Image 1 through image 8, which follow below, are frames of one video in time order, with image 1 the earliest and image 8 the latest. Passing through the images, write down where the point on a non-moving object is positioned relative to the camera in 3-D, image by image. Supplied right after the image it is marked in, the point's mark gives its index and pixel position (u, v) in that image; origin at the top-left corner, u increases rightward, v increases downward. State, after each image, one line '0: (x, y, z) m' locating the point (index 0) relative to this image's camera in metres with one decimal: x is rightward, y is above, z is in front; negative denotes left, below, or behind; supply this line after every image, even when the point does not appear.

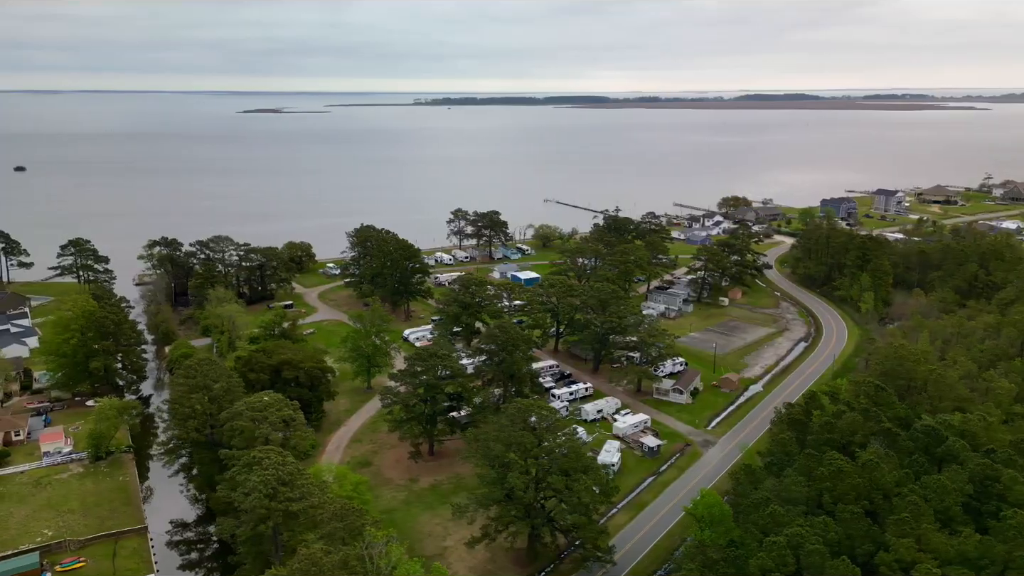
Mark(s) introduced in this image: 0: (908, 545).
0: (+7.4, -4.8, +13.4) m
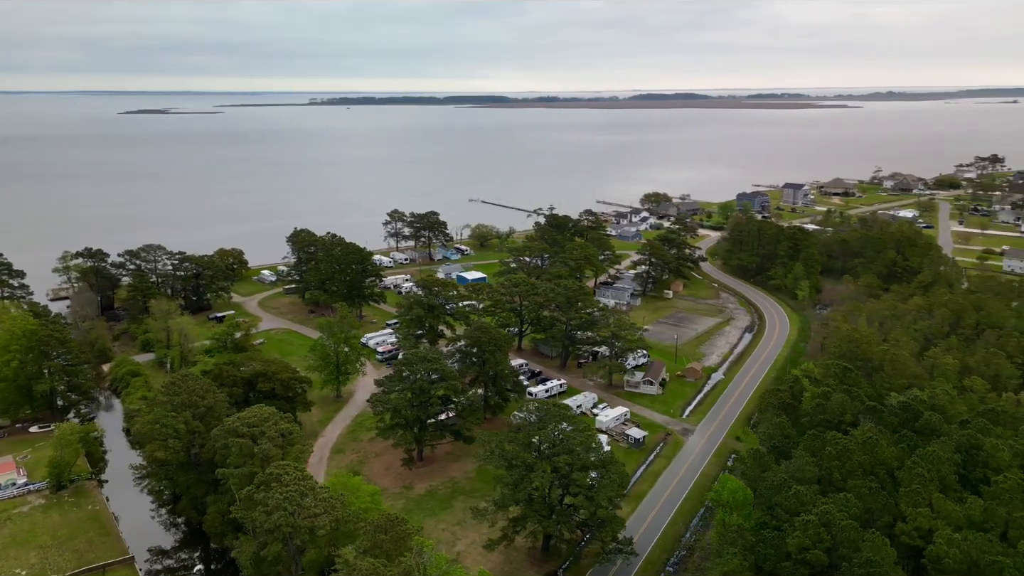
0: (+8.2, -4.5, +14.4) m
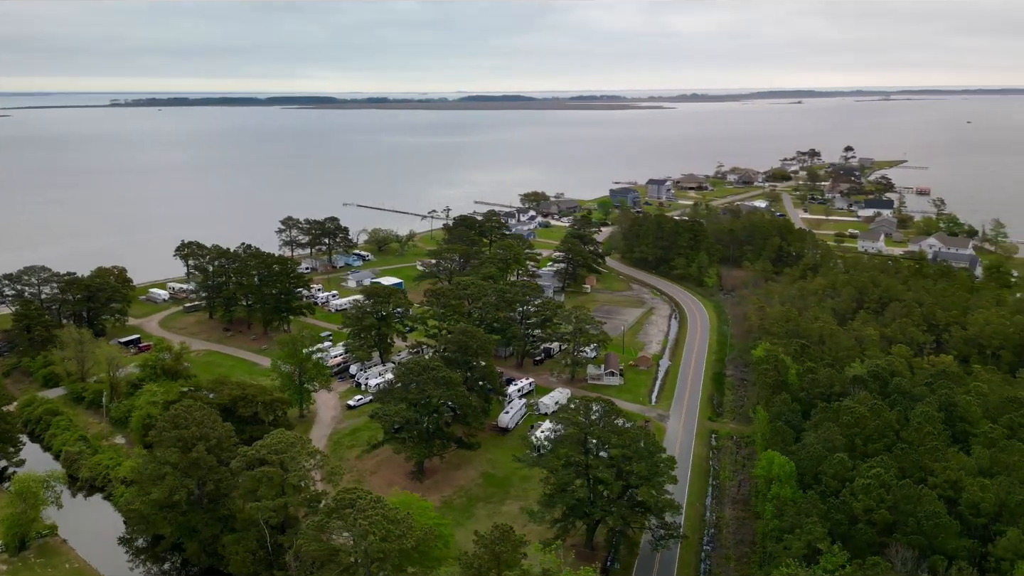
0: (+9.8, -4.0, +16.2) m
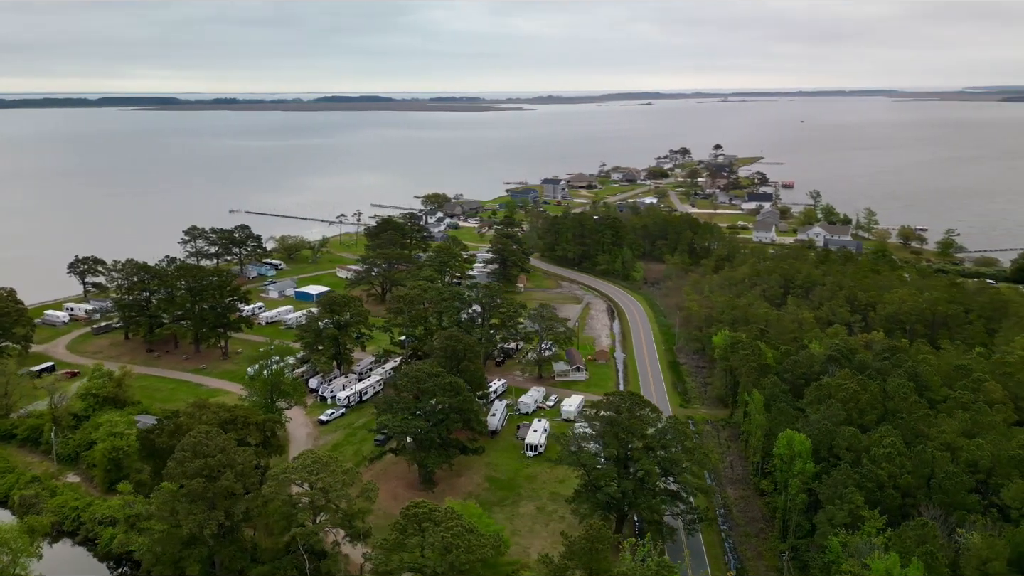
0: (+10.7, -3.5, +18.0) m
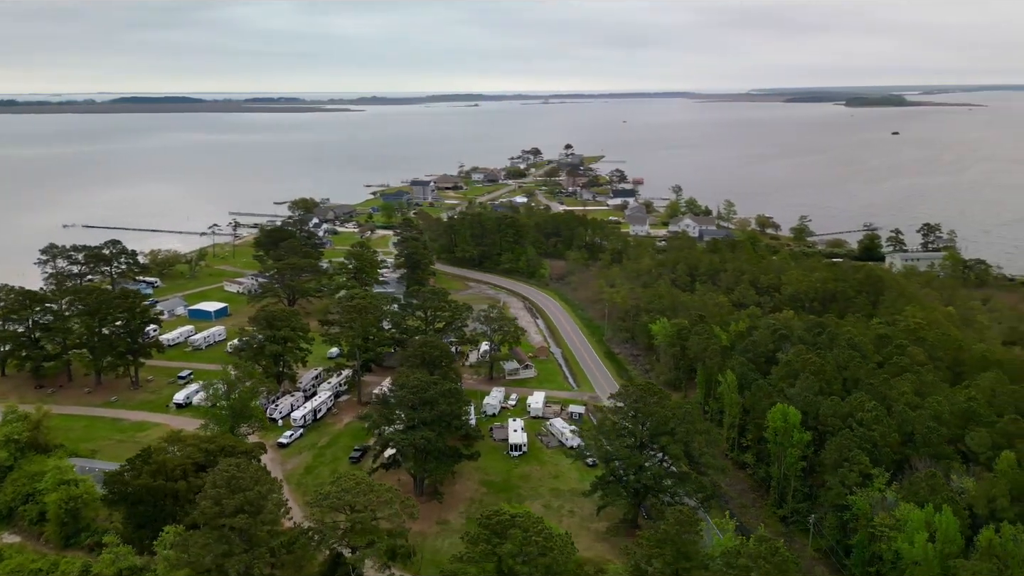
0: (+11.0, -2.9, +20.4) m
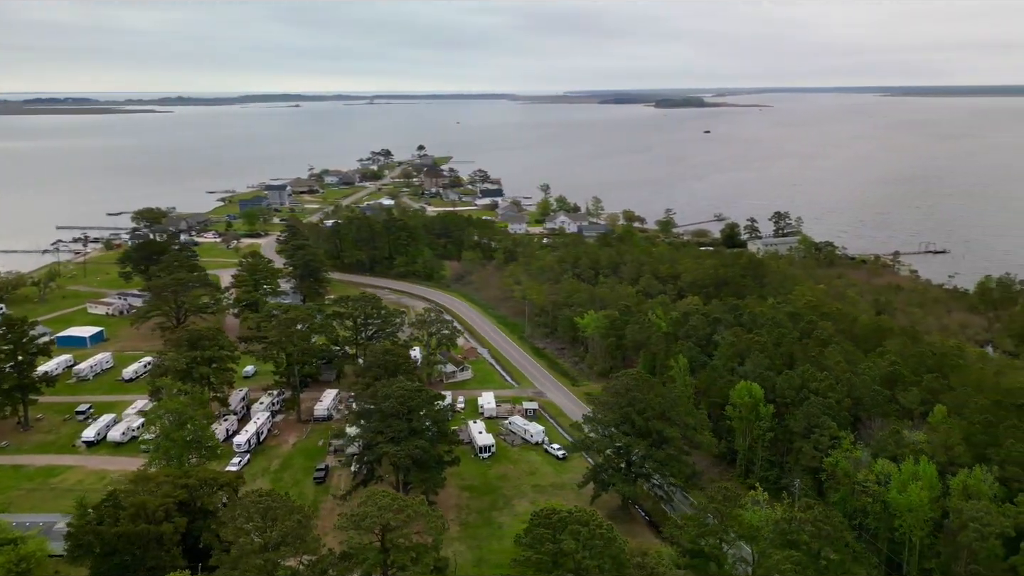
0: (+10.2, -2.3, +22.8) m
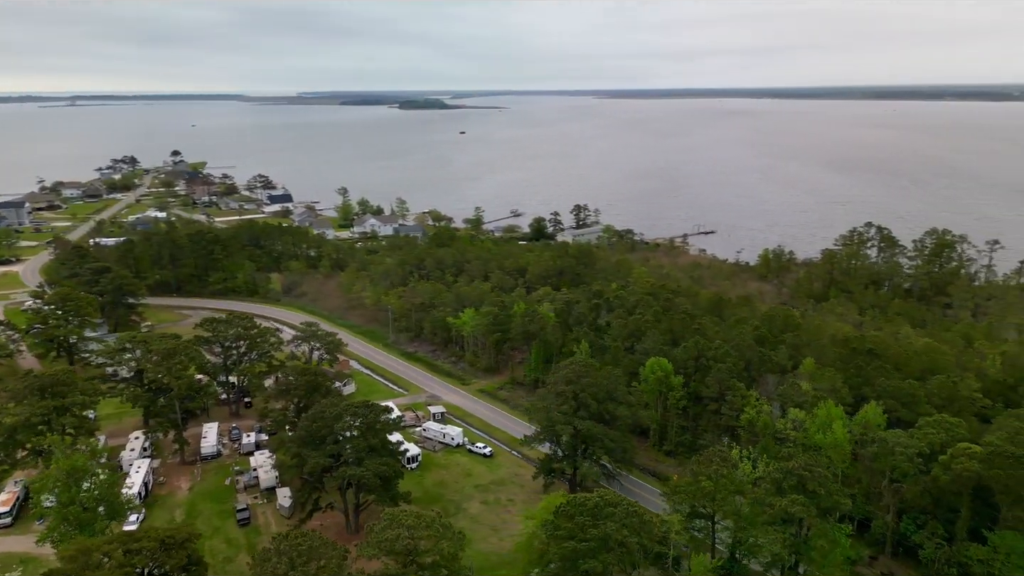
0: (+7.2, -1.5, +25.7) m
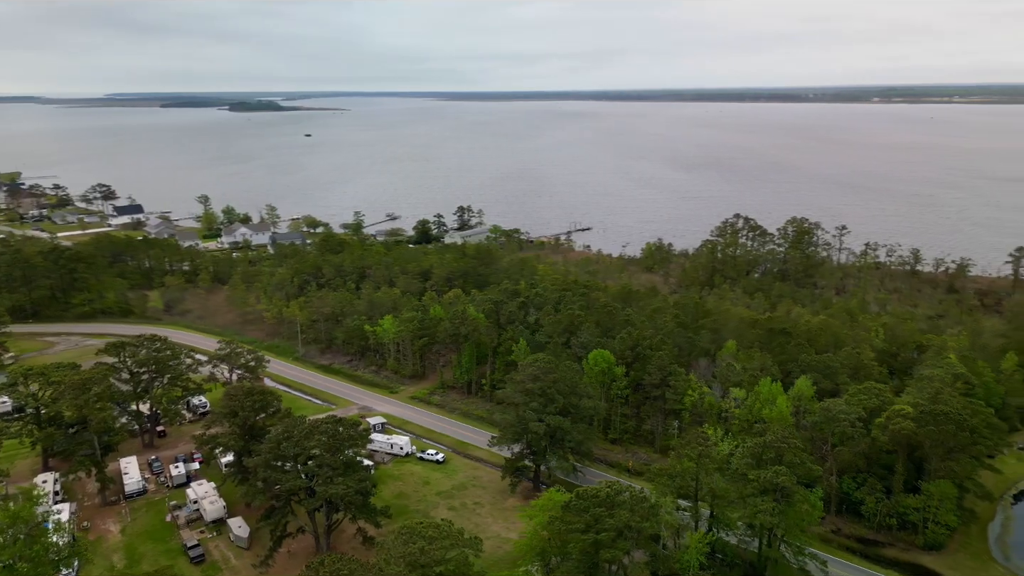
0: (+4.9, -1.3, +26.9) m
